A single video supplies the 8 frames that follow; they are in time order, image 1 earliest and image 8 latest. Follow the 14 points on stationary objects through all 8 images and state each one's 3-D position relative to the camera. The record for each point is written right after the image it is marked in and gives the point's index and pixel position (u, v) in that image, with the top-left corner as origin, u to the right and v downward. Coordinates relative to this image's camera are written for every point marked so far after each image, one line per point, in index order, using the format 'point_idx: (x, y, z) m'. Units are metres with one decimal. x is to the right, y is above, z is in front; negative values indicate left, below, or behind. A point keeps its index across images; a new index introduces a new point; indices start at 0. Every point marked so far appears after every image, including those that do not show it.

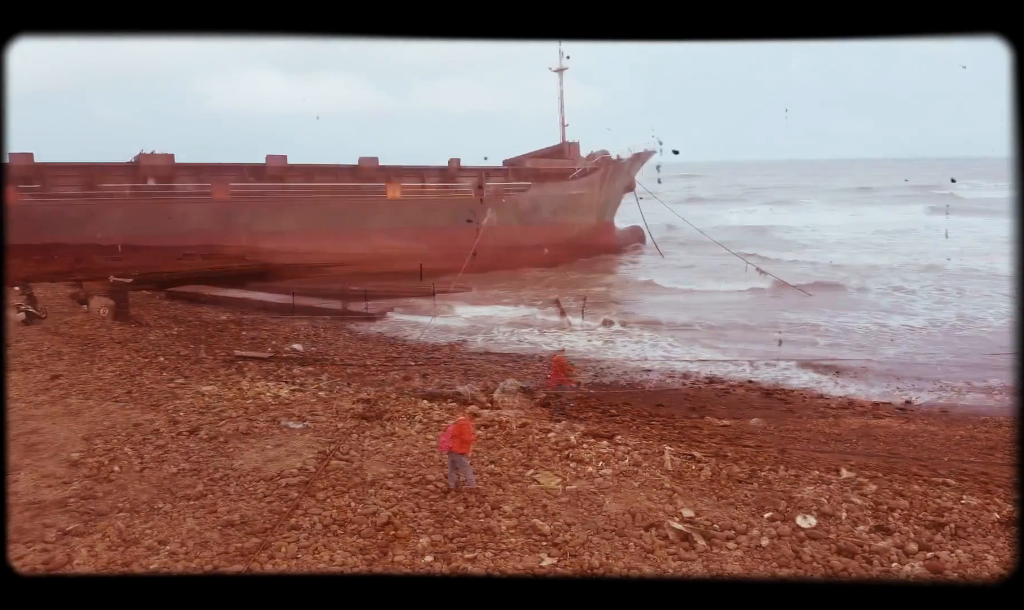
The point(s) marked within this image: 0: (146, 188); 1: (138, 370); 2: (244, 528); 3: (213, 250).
0: (-6.5, +2.1, +15.6) m
1: (-3.4, -0.5, +8.0) m
2: (-1.4, -1.1, +4.5) m
3: (-5.4, +1.0, +16.1) m
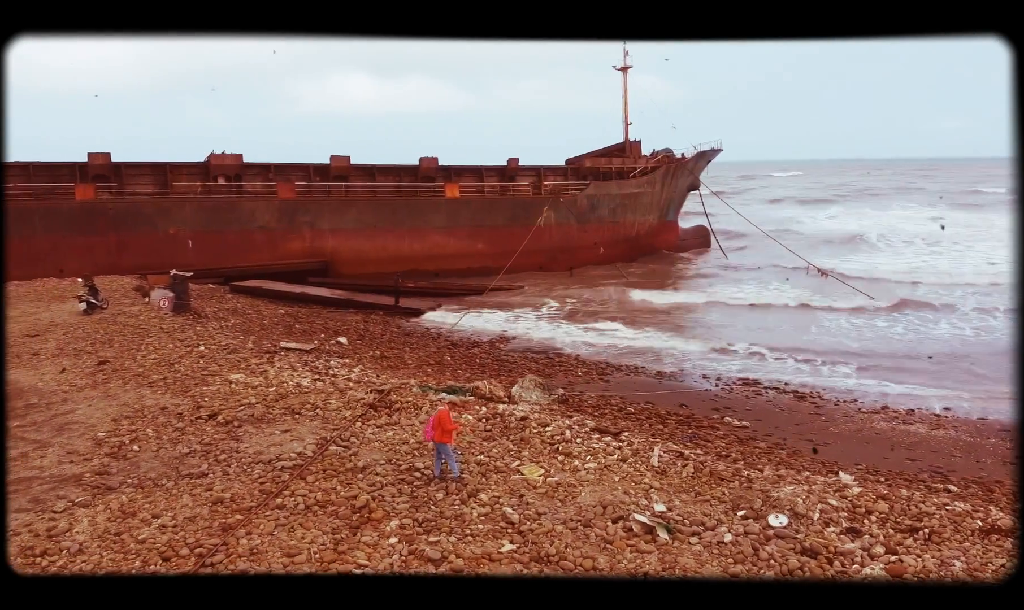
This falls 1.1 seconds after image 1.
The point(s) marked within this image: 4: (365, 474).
0: (-5.5, +2.2, +16.3) m
1: (-3.2, -0.4, +8.4) m
2: (-1.6, -1.1, +4.8) m
3: (-4.5, +1.1, +16.7) m
4: (-0.9, -1.0, +5.2) m
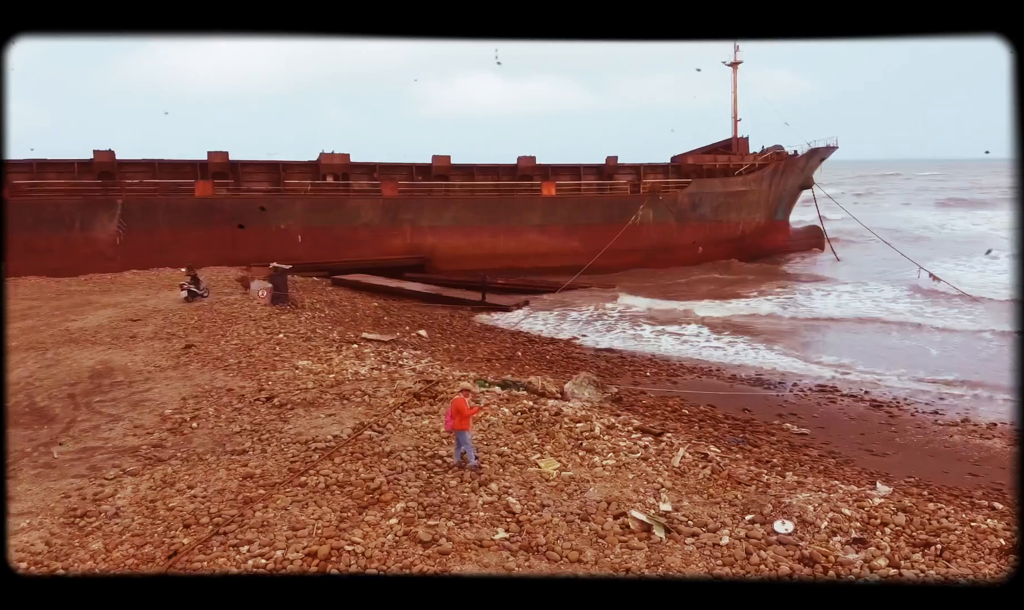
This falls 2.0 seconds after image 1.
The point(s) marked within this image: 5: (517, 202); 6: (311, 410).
0: (-3.7, +2.4, +17.1) m
1: (-2.6, -0.3, +8.9) m
2: (-1.5, -1.0, +5.1) m
3: (-2.6, +1.2, +17.3) m
4: (-0.8, -0.9, +5.4) m
5: (+0.1, +2.2, +18.3) m
6: (-1.5, -0.8, +6.4) m
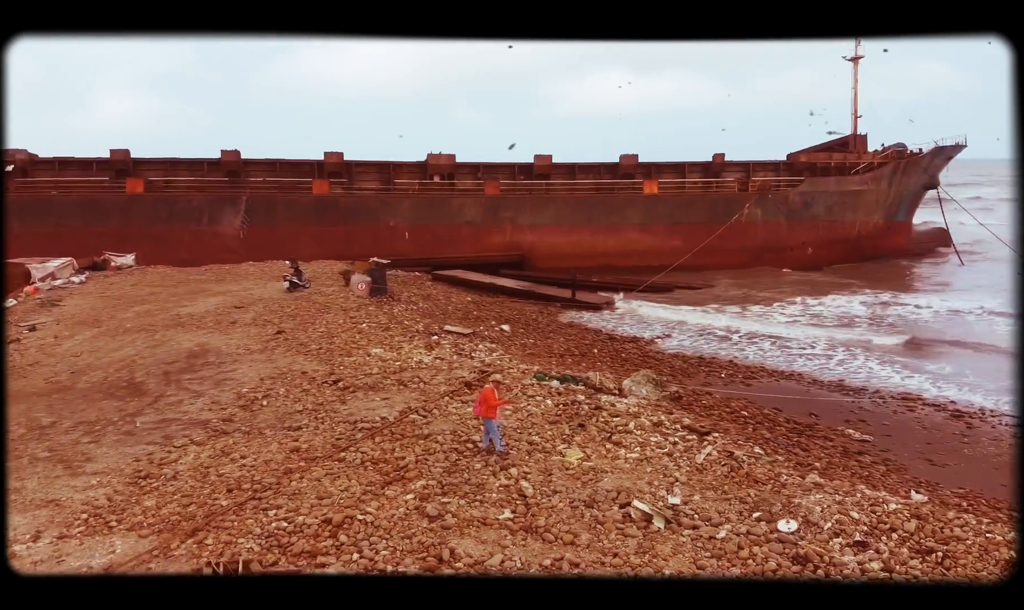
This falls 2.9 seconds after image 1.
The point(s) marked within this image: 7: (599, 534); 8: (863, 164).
0: (-1.7, +2.5, +17.7) m
1: (-1.9, -0.2, +9.5) m
2: (-1.4, -1.0, +5.5) m
3: (-0.6, +1.3, +17.8) m
4: (-0.6, -0.9, +5.7) m
5: (+2.2, +2.2, +18.3) m
6: (-1.1, -0.7, +6.8) m
7: (+0.4, -1.2, +4.4) m
8: (+8.1, +3.3, +20.0) m
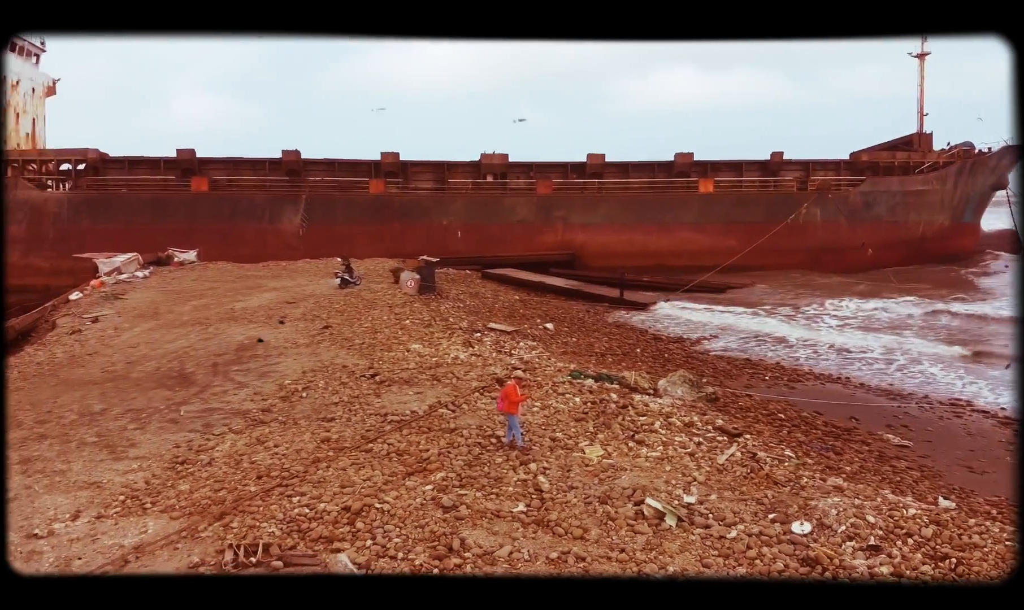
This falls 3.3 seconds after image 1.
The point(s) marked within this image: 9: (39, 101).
0: (-0.6, +2.5, +17.9) m
1: (-1.4, -0.2, +9.7) m
2: (-1.2, -0.9, +5.7) m
3: (+0.4, +1.3, +17.8) m
4: (-0.4, -0.9, +5.8) m
5: (+3.4, +2.2, +18.2) m
6: (-0.9, -0.7, +7.0) m
7: (+0.5, -1.2, +4.5) m
8: (+9.3, +3.2, +19.5) m
9: (-10.3, +4.5, +18.9) m
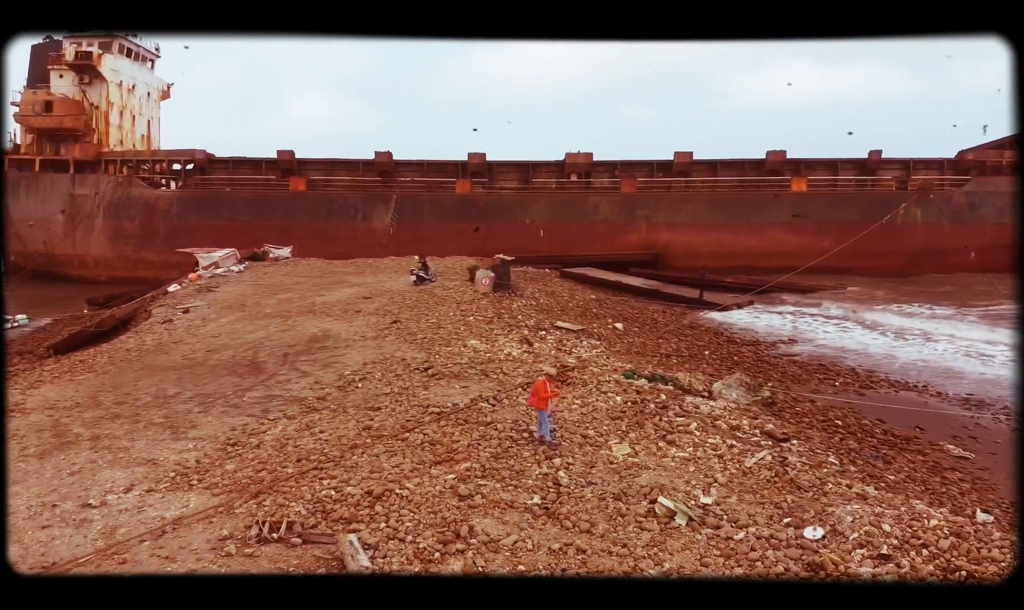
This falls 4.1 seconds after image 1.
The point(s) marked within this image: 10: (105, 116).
0: (+1.2, +2.6, +18.0) m
1: (-0.7, -0.1, +10.0) m
2: (-1.0, -0.9, +6.0) m
3: (+2.2, +1.3, +17.8) m
4: (-0.2, -0.8, +6.0) m
5: (+5.1, +2.2, +17.8) m
6: (-0.5, -0.6, +7.2) m
7: (+0.6, -1.2, +4.6) m
8: (+11.2, +3.0, +18.3) m
9: (-8.3, +4.7, +20.1) m
10: (-8.5, +4.0, +18.1) m
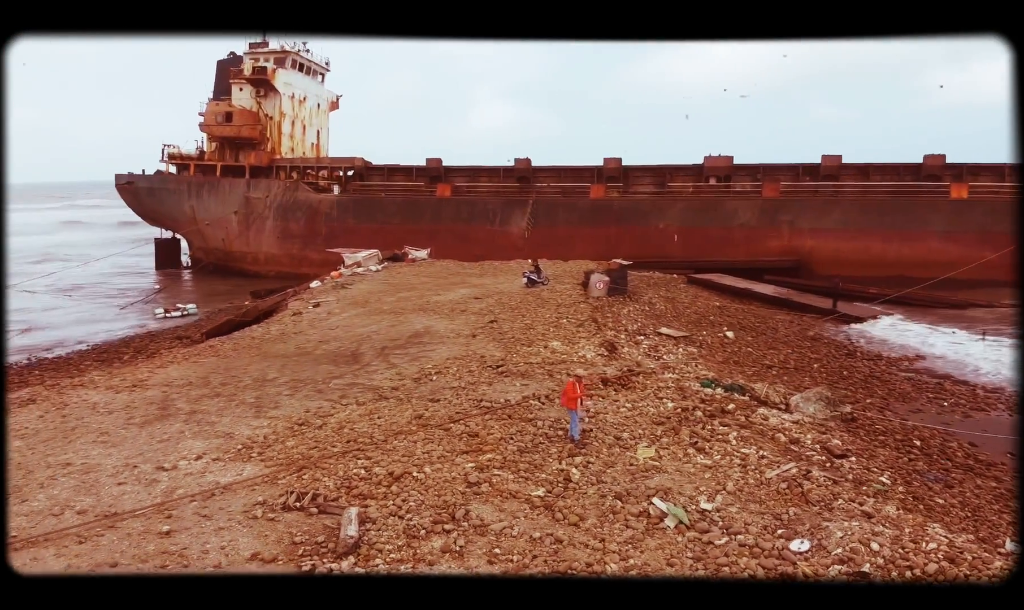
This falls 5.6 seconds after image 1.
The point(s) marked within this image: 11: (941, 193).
0: (+4.0, +2.4, +17.8) m
1: (+0.4, -0.2, +10.3) m
2: (-0.7, -0.9, +6.5) m
3: (+4.9, +1.2, +17.4) m
4: (+0.1, -0.9, +6.3) m
5: (+7.8, +1.9, +16.8) m
6: (0.0, -0.6, +7.6) m
7: (+0.5, -1.2, +4.7) m
8: (+13.9, +2.6, +16.0) m
9: (-4.8, +4.8, +21.8) m
10: (-5.4, +4.1, +19.9) m
11: (+8.4, +2.1, +16.9) m
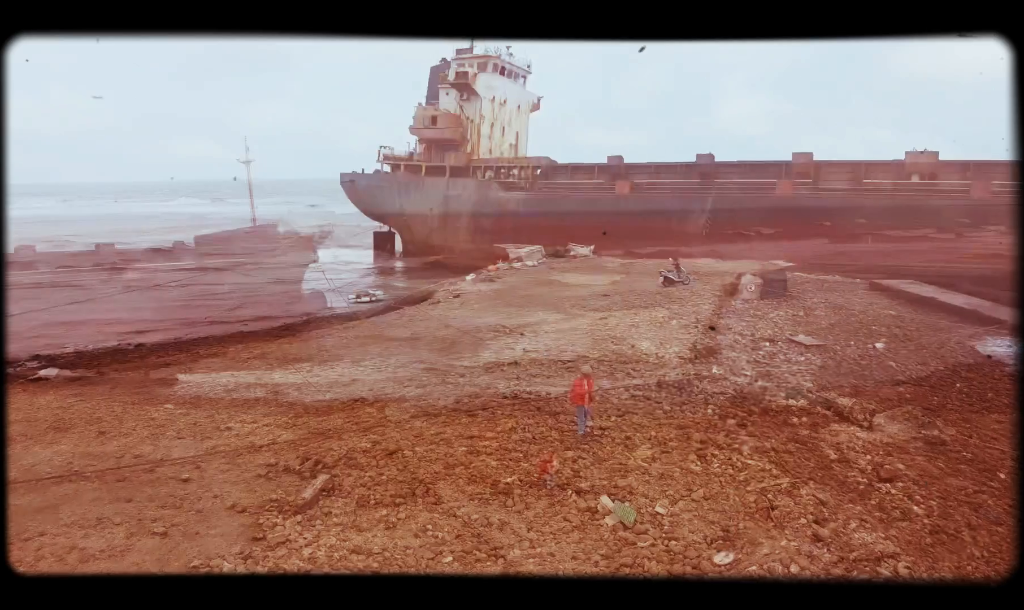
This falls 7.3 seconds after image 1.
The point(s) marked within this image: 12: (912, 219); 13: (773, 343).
0: (+7.5, +2.2, +16.3) m
1: (+1.8, -0.2, +10.2) m
2: (-0.4, -0.8, +6.9) m
3: (+8.2, +0.9, +15.7) m
4: (+0.3, -0.8, +6.5) m
5: (+10.8, +1.6, +14.3) m
6: (+0.6, -0.6, +7.7) m
7: (+0.2, -1.2, +4.9) m
8: (+16.5, +1.9, +11.7) m
9: (+0.4, +5.0, +22.7) m
10: (-0.8, +4.3, +21.0) m
11: (+11.4, +1.8, +14.2) m
12: (+7.4, +1.5, +16.0) m
13: (+3.0, -0.4, +10.0) m
